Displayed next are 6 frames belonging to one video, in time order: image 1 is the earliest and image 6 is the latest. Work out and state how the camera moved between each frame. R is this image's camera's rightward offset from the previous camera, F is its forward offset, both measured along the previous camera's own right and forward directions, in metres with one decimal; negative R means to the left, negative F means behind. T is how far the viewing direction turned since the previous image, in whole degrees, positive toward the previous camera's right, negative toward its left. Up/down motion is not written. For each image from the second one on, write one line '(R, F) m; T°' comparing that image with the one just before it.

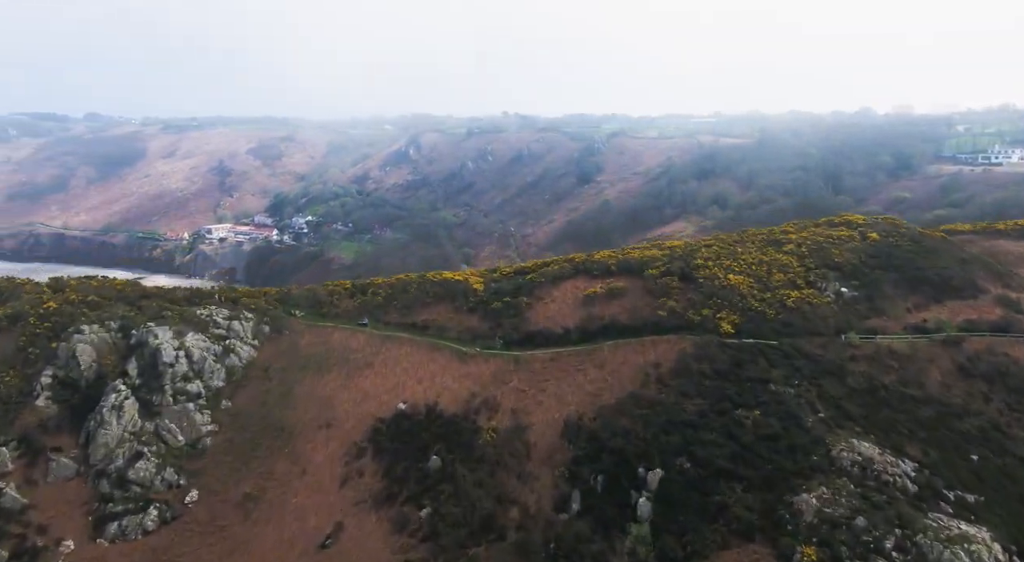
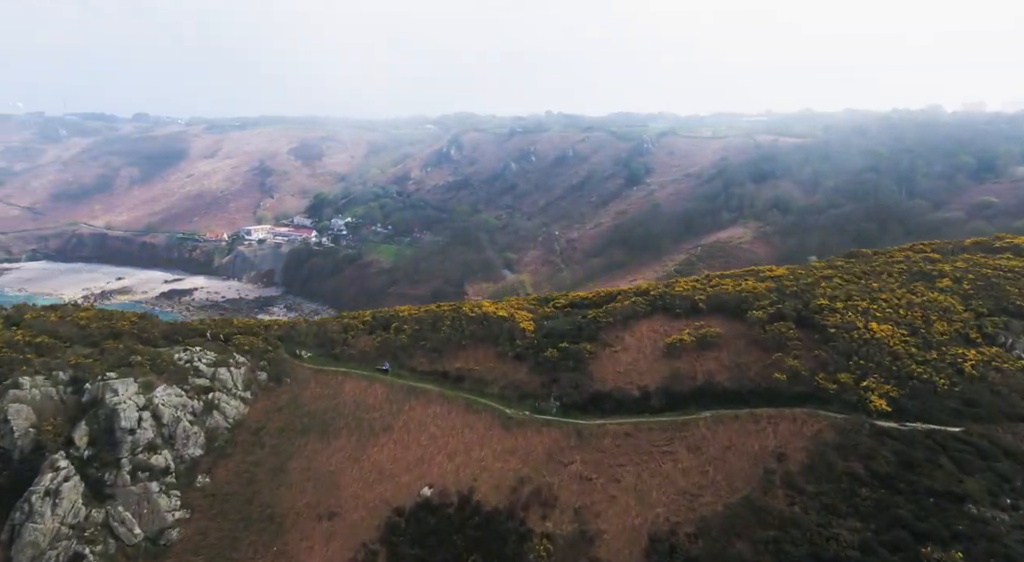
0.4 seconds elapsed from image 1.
(-0.3, +3.7) m; -3°
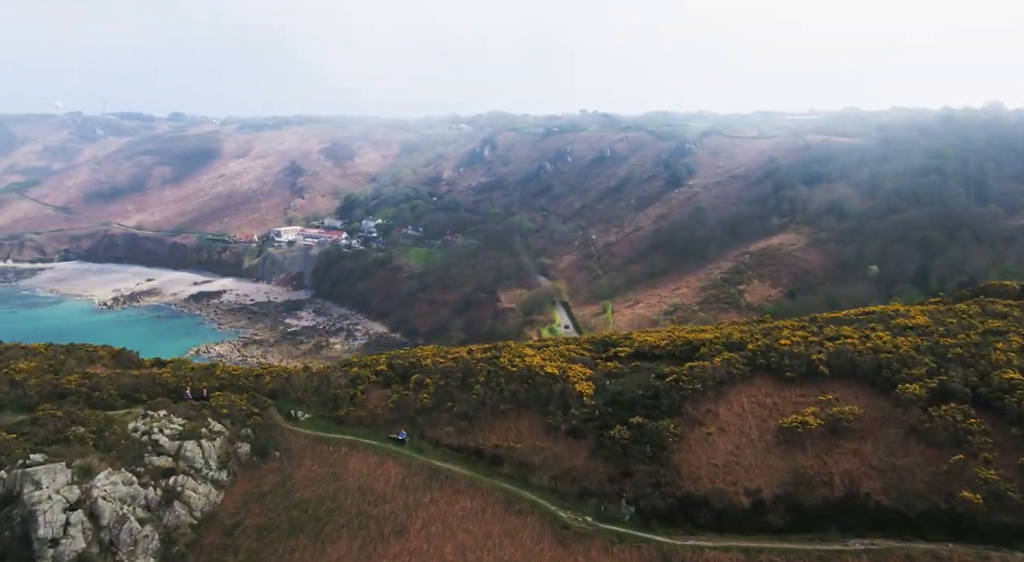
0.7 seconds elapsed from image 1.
(-0.3, +3.2) m; -2°
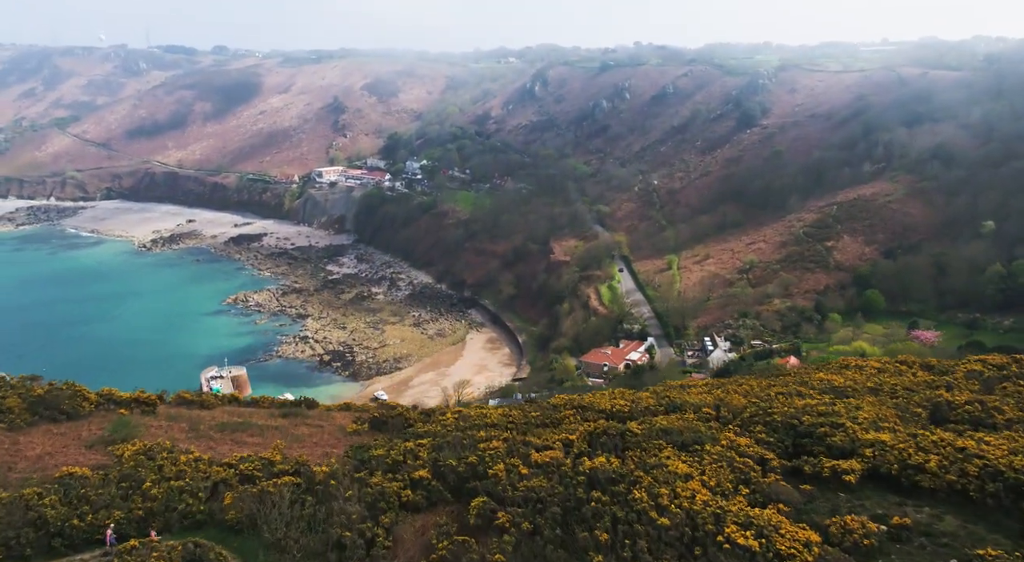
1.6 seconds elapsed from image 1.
(-0.8, +5.4) m; -3°
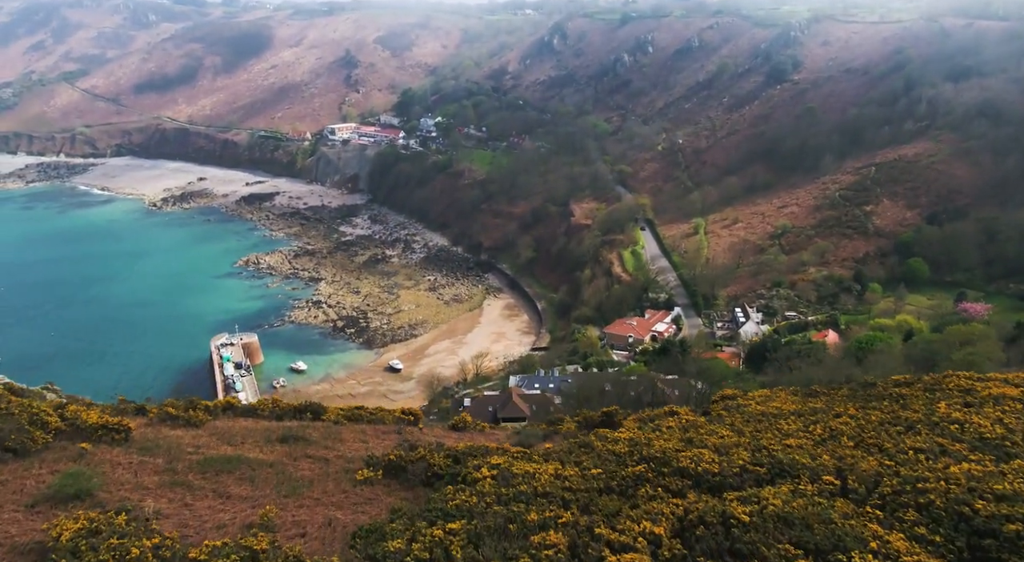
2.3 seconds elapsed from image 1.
(-0.4, +2.2) m; -1°
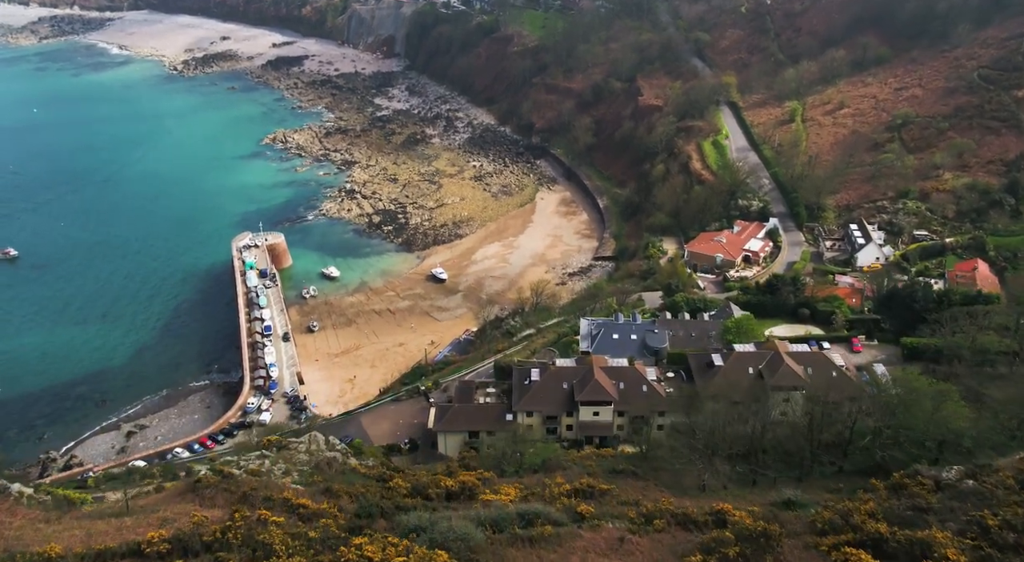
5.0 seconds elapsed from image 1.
(-1.2, +7.1) m; -2°
